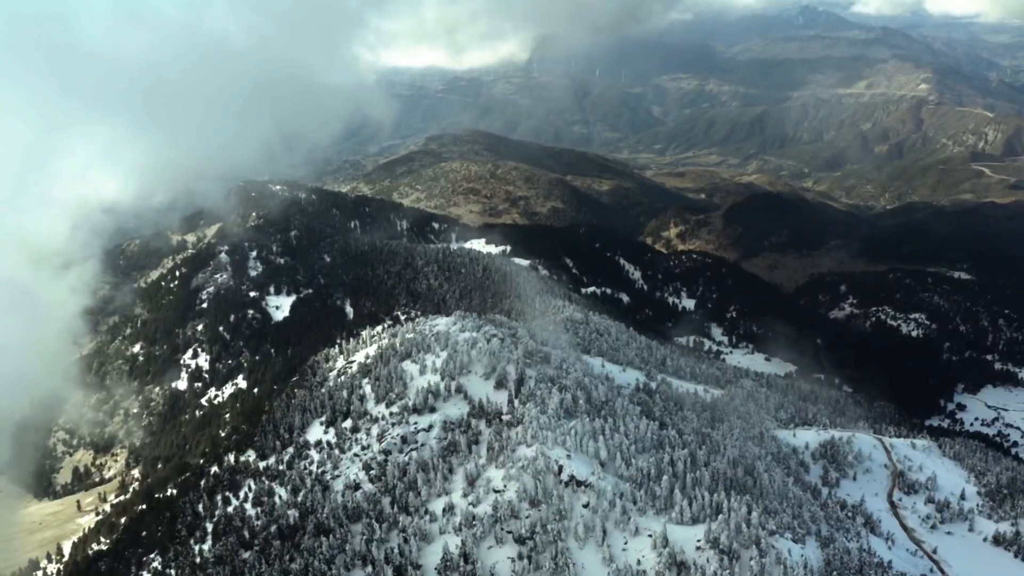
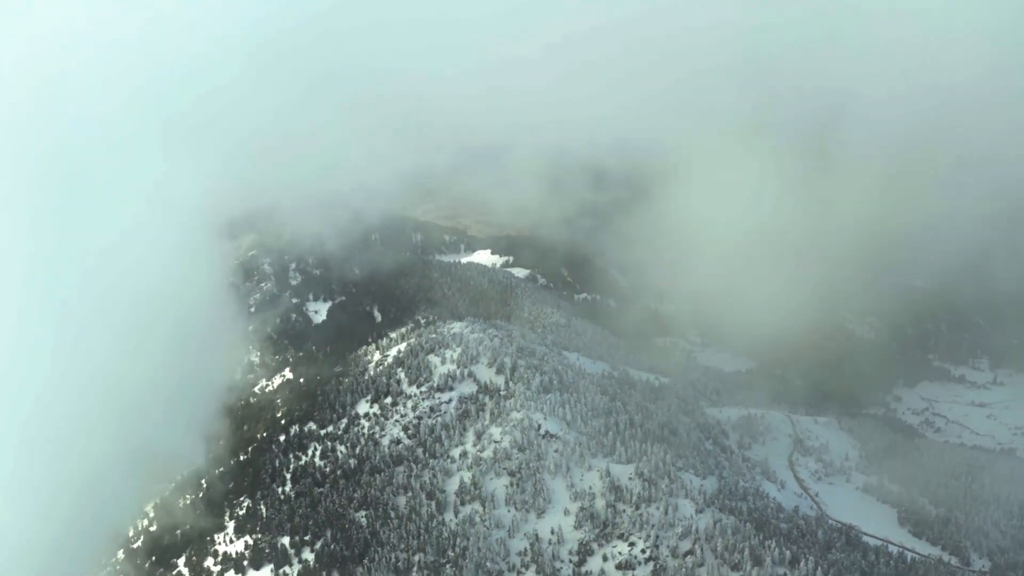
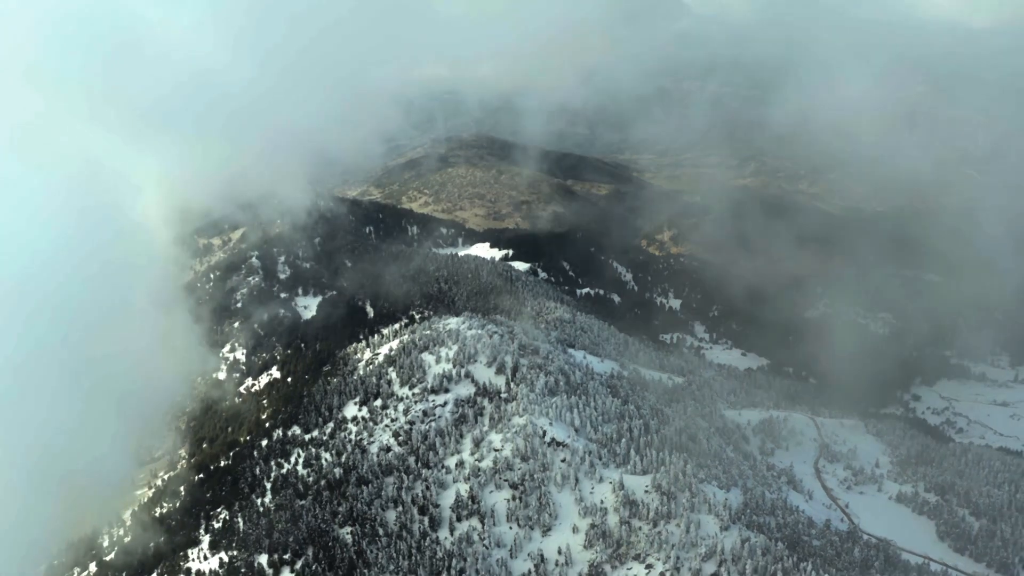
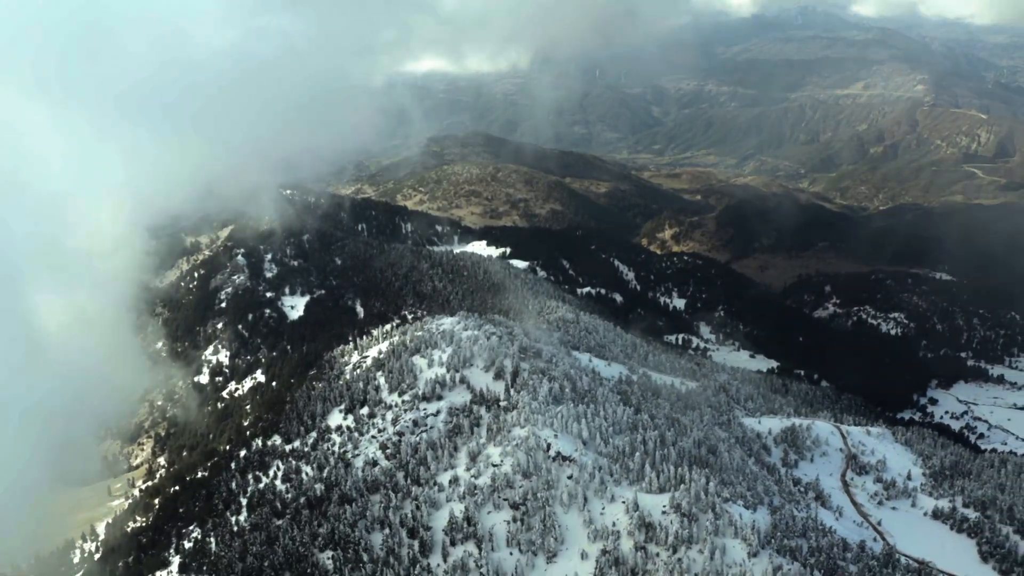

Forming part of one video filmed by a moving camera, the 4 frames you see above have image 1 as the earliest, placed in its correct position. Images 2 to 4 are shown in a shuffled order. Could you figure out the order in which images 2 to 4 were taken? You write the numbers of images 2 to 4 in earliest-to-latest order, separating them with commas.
4, 3, 2
